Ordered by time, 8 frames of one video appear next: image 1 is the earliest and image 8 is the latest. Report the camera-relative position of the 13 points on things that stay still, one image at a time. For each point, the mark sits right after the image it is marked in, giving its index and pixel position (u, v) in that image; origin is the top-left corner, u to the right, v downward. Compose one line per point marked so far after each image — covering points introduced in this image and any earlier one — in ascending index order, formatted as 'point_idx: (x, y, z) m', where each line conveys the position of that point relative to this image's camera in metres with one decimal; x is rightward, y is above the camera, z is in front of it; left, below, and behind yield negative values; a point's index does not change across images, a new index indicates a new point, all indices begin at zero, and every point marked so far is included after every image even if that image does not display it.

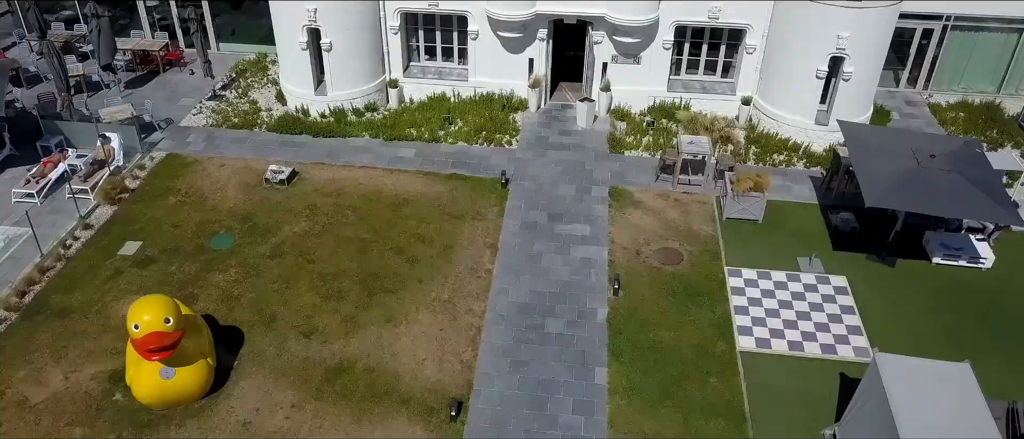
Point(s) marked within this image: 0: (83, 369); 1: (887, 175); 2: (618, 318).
0: (-6.5, -2.2, +12.4) m
1: (+6.4, +0.9, +14.0) m
2: (+1.8, -1.6, +13.7) m
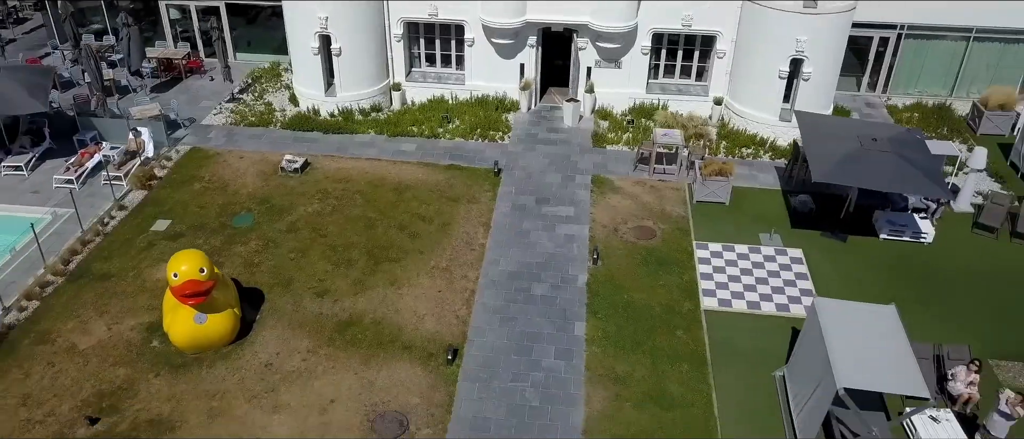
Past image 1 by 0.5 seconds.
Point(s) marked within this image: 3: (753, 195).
0: (-6.7, -1.7, +14.1) m
1: (+6.2, +1.3, +15.8) m
2: (+1.6, -1.2, +15.4) m
3: (+5.3, +0.5, +18.1) m
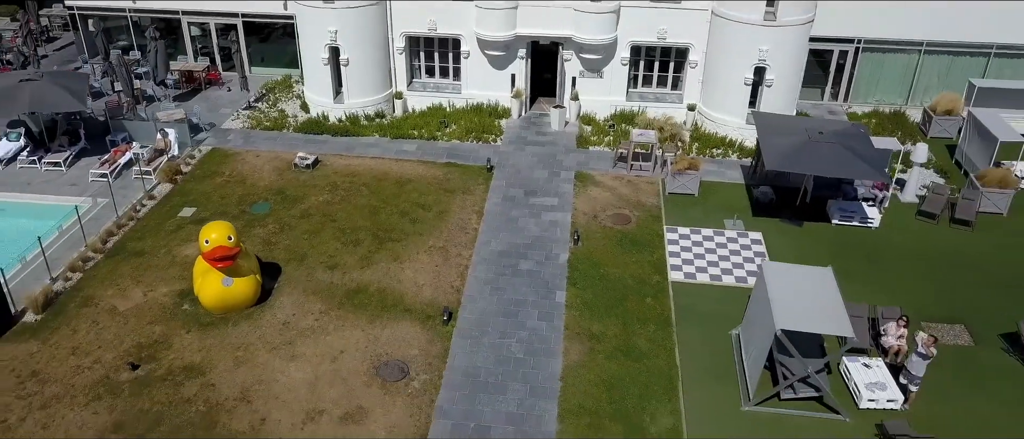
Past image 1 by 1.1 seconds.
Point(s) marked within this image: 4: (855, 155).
0: (-7.0, -1.3, +16.0) m
1: (+6.0, +1.6, +17.8) m
2: (+1.4, -0.8, +17.2) m
3: (+5.1, +0.8, +20.0) m
4: (+7.3, +1.4, +17.4) m
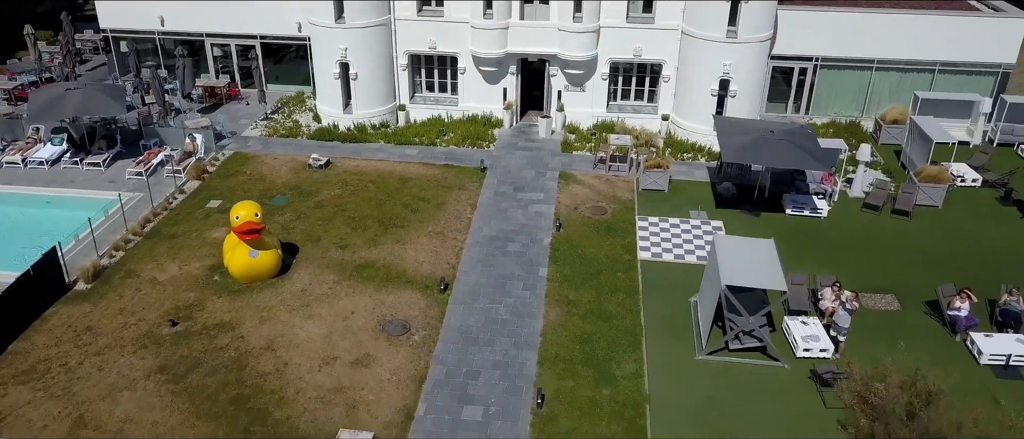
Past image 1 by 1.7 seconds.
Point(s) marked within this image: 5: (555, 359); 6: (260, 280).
0: (-7.2, -1.0, +18.3) m
1: (+5.7, +1.9, +20.3) m
2: (+1.1, -0.5, +19.6) m
3: (+4.9, +0.9, +22.5) m
4: (+7.0, +1.7, +19.8) m
5: (+0.8, -2.7, +15.7) m
6: (-5.4, -1.3, +17.6) m
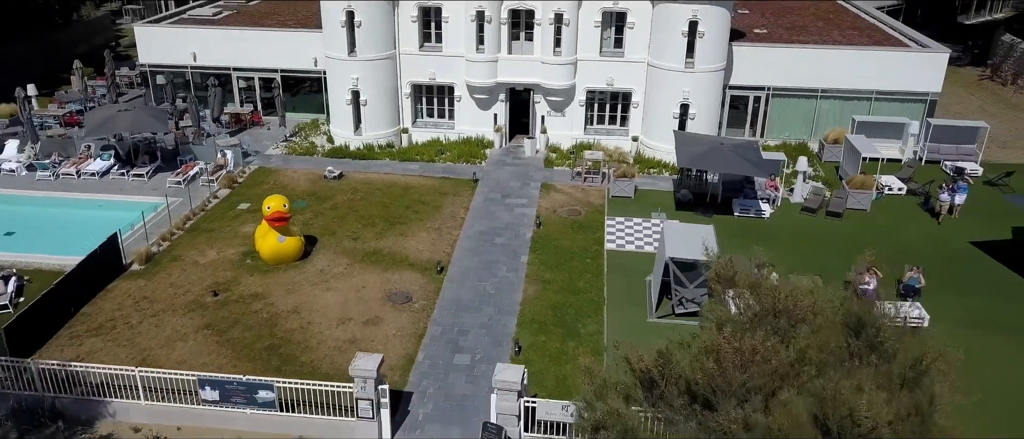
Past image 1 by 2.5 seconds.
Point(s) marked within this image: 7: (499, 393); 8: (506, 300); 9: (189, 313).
0: (-7.6, -0.8, +21.7) m
1: (+5.3, +1.9, +23.8) m
2: (+0.7, -0.5, +23.0) m
3: (+4.5, +0.8, +26.0) m
4: (+6.6, +1.7, +23.4) m
5: (+0.5, -2.4, +19.0) m
6: (-5.8, -1.1, +20.9) m
7: (-0.2, -3.1, +14.3) m
8: (-0.2, -2.0, +19.9) m
9: (-7.5, -2.2, +18.9) m
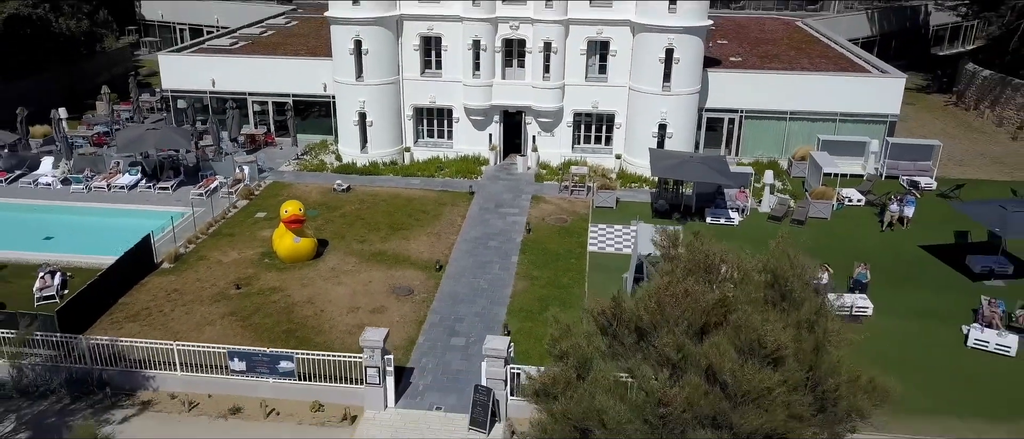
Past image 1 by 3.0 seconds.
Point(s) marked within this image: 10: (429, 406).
0: (-7.9, -1.0, +24.1) m
1: (+5.1, +1.7, +26.3) m
2: (+0.5, -0.6, +25.4) m
3: (+4.2, +0.5, +28.4) m
4: (+6.4, +1.5, +25.9) m
5: (+0.2, -2.4, +21.3) m
6: (-6.1, -1.2, +23.3) m
7: (-0.5, -2.9, +16.6) m
8: (-0.4, -2.0, +22.2) m
9: (-7.8, -2.2, +21.2) m
10: (-1.8, -4.0, +17.6) m
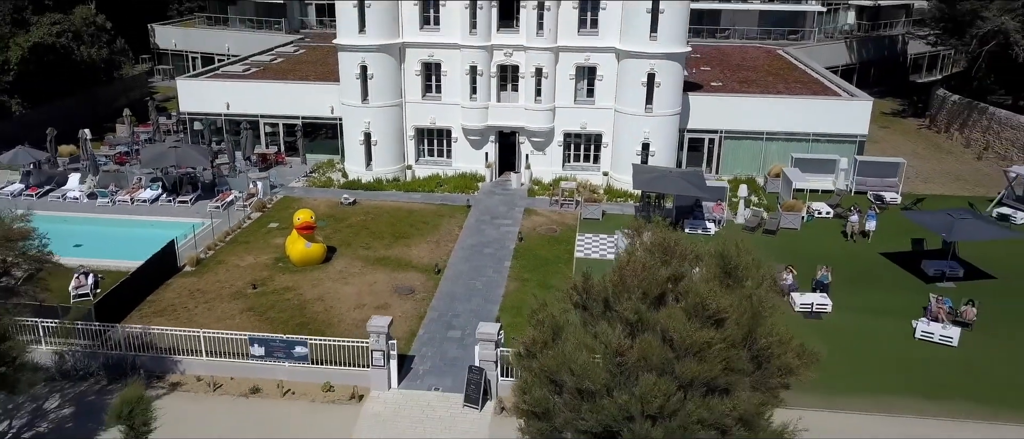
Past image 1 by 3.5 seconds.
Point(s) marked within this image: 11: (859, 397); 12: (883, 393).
0: (-8.1, -1.2, +26.3) m
1: (+4.9, +1.4, +28.6) m
2: (+0.3, -0.9, +27.6) m
3: (+4.0, +0.1, +30.7) m
4: (+6.2, +1.2, +28.1) m
5: (0.0, -2.5, +23.4) m
6: (-6.3, -1.4, +25.5) m
7: (-0.7, -2.9, +18.7) m
8: (-0.6, -2.2, +24.4) m
9: (-8.0, -2.3, +23.4) m
10: (-2.0, -4.0, +19.6) m
11: (+8.1, -4.1, +19.0) m
12: (+8.8, -4.1, +19.2) m
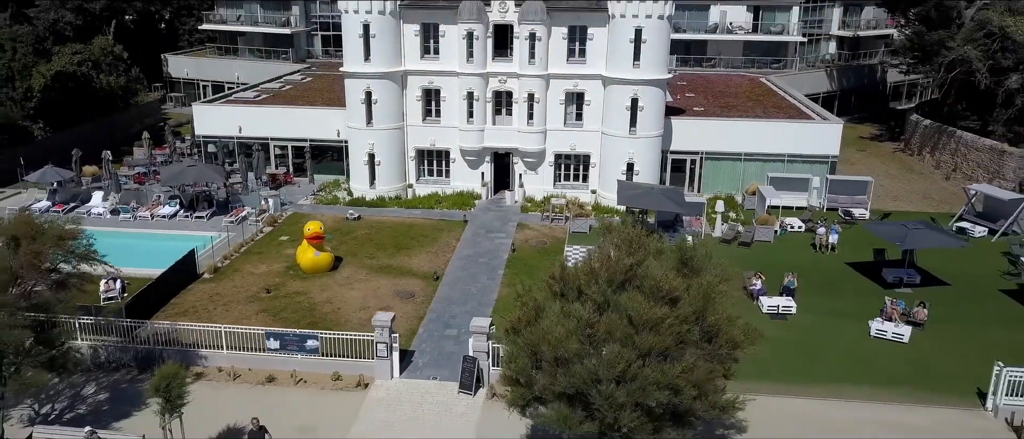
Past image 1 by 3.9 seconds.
0: (-8.3, -1.6, +28.5) m
1: (+4.6, +0.9, +31.0) m
2: (0.0, -1.4, +29.9) m
3: (+3.7, -0.5, +33.0) m
4: (+5.9, +0.7, +30.5) m
5: (-0.3, -2.8, +25.6) m
6: (-6.6, -1.8, +27.8) m
7: (-1.0, -3.0, +20.9) m
8: (-0.9, -2.5, +26.6) m
9: (-8.3, -2.6, +25.6) m
10: (-2.3, -4.2, +21.8) m
11: (+7.9, -4.3, +21.1) m
12: (+8.5, -4.3, +21.4) m
